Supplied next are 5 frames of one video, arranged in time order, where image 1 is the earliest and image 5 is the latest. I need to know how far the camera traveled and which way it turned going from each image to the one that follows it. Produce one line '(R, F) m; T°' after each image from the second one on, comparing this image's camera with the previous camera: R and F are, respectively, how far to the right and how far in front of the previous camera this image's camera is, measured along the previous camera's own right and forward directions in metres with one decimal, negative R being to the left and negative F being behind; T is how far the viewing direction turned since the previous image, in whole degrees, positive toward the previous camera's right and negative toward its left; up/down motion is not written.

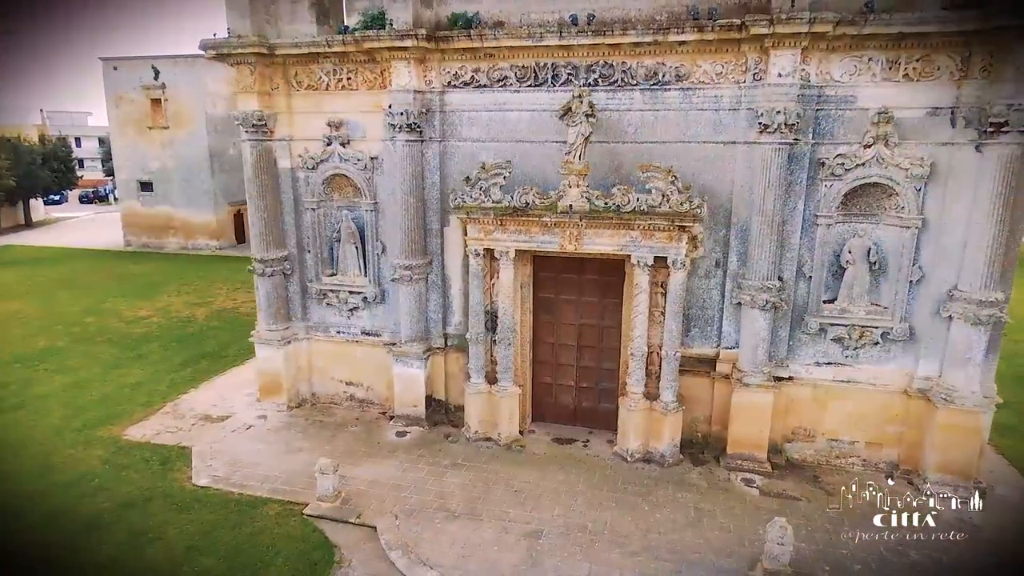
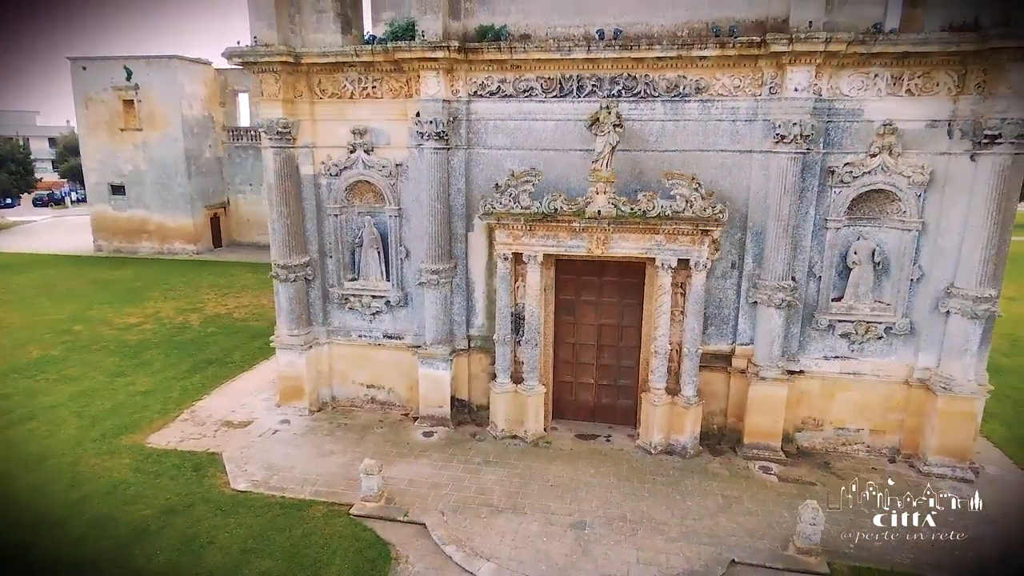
(-1.2, -0.4) m; +4°
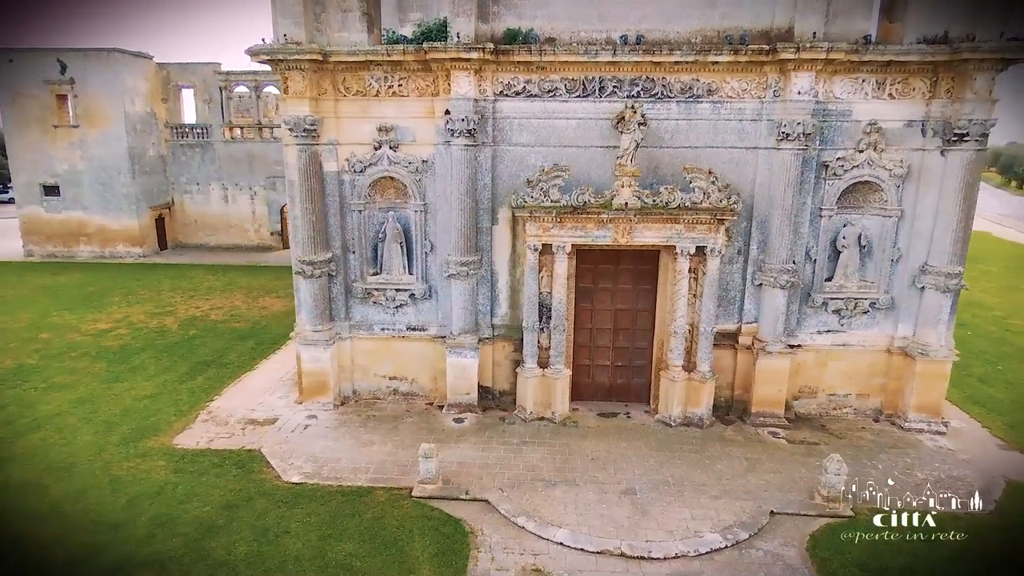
(-2.1, -0.5) m; +7°
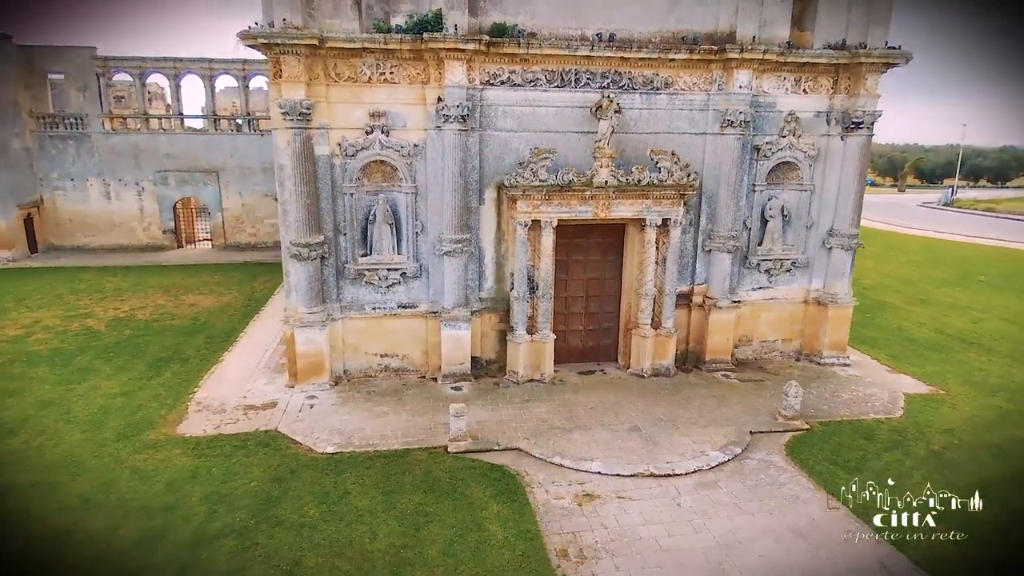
(-2.8, -0.8) m; +13°
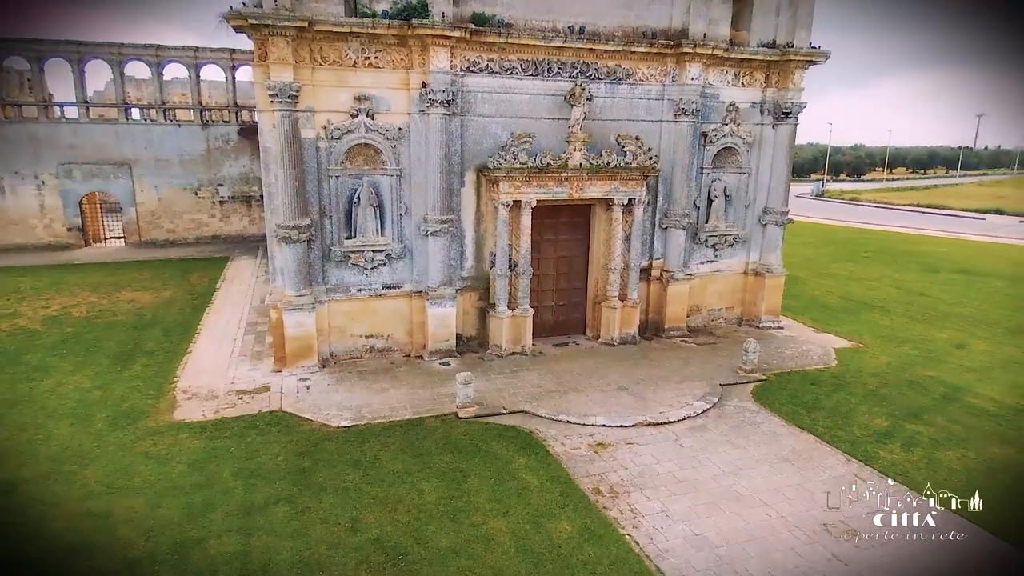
(-2.0, -0.6) m; +9°
